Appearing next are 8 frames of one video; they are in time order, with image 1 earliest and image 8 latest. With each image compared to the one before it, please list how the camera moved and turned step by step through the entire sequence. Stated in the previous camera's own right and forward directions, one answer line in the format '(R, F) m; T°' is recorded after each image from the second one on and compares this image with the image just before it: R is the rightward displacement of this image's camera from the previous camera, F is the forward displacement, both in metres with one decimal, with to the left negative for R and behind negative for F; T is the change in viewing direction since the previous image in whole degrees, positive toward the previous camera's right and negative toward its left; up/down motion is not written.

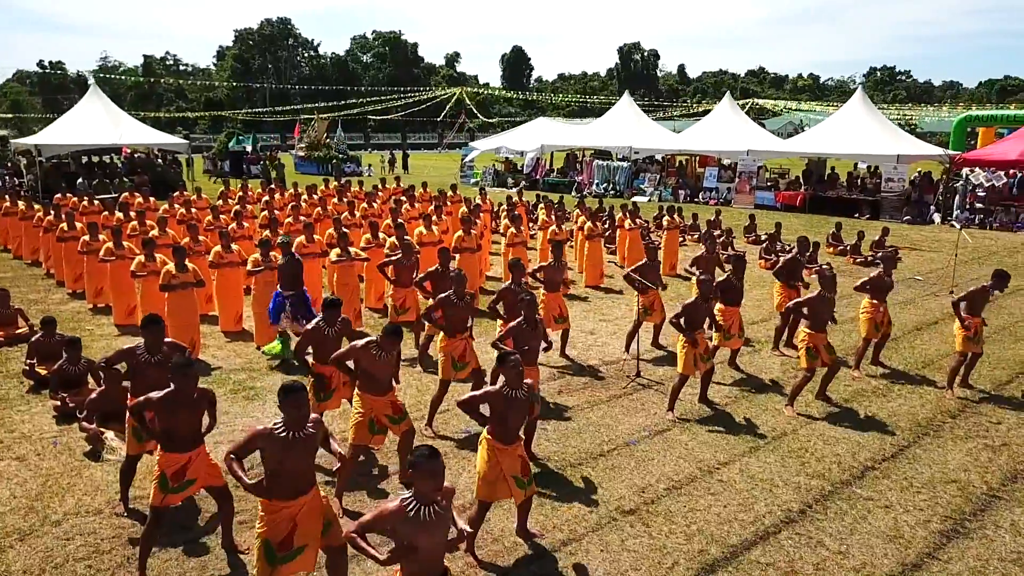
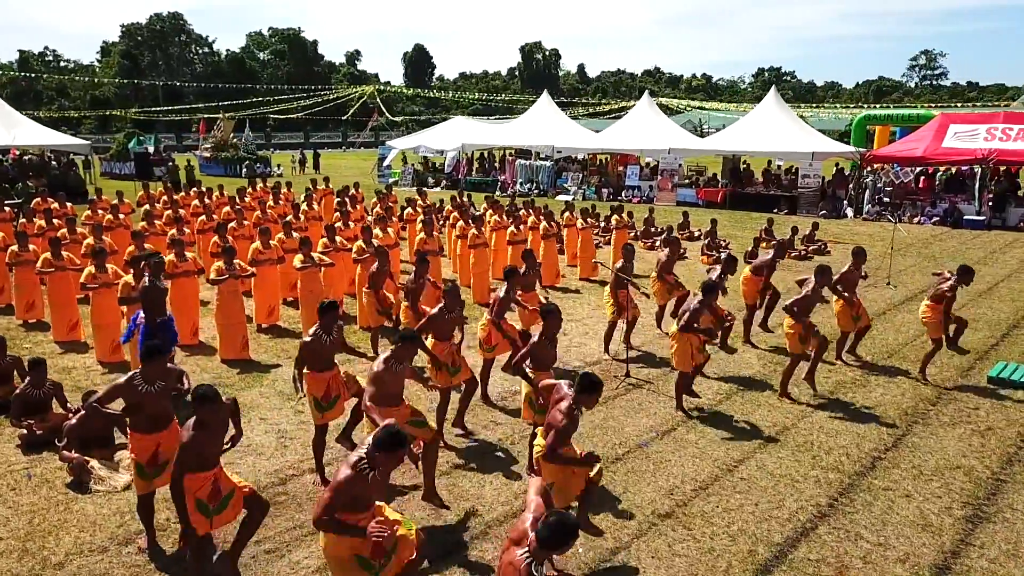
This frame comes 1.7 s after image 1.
(-1.0, +0.2) m; +7°
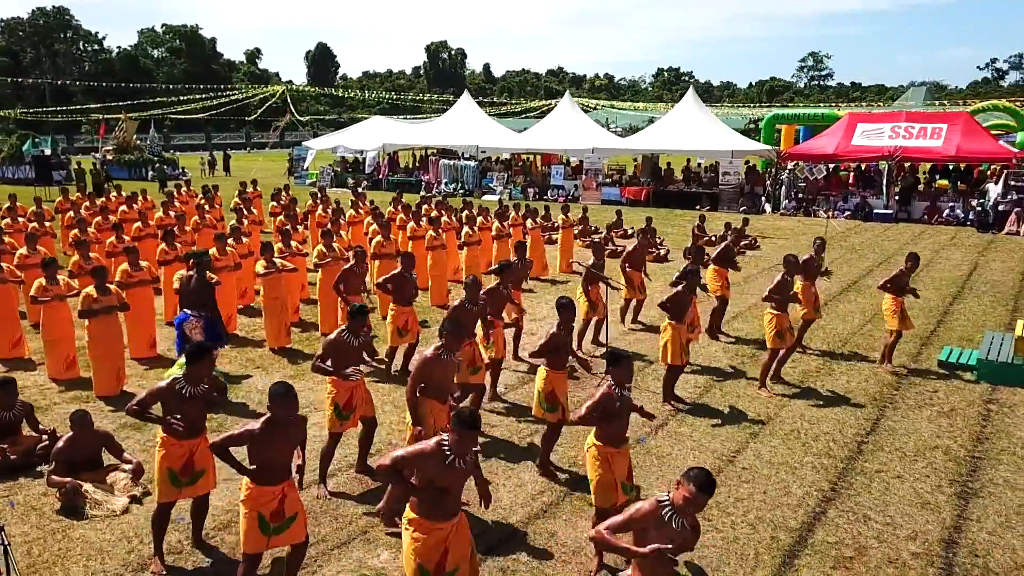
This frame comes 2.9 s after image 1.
(-0.8, 0.0) m; +6°
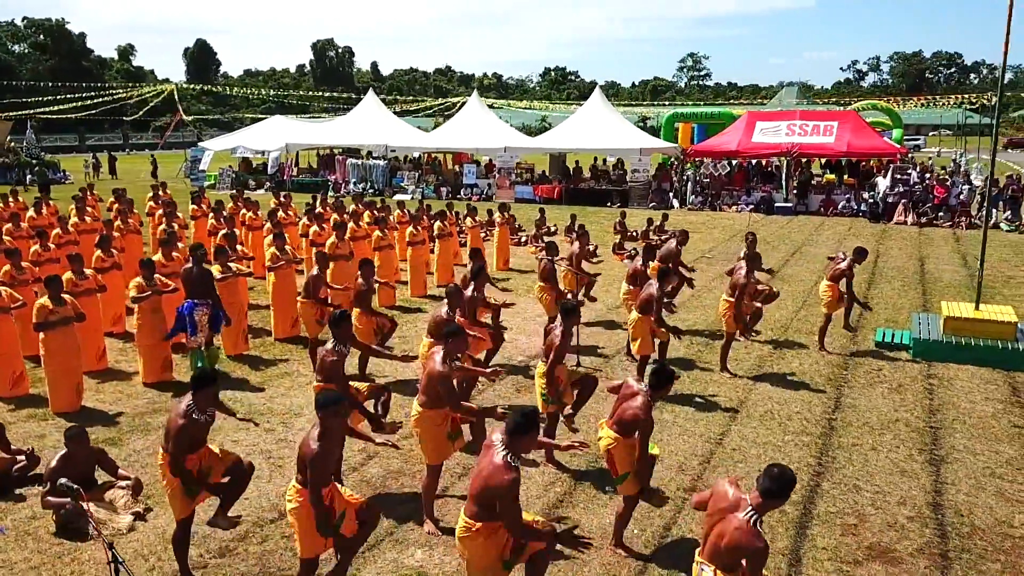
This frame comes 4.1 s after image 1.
(-1.0, 0.0) m; +8°
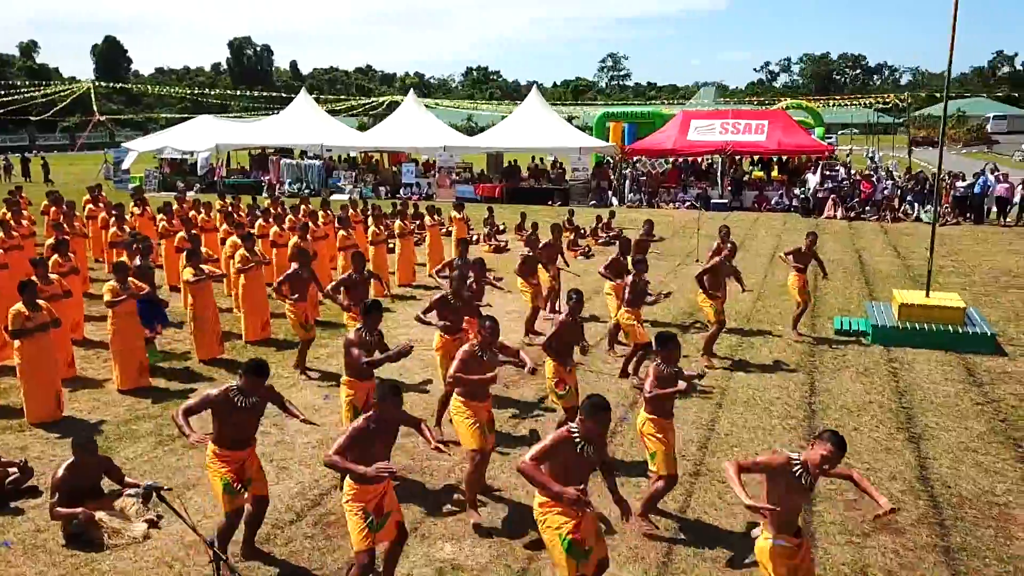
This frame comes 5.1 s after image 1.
(-0.7, -0.1) m; +5°
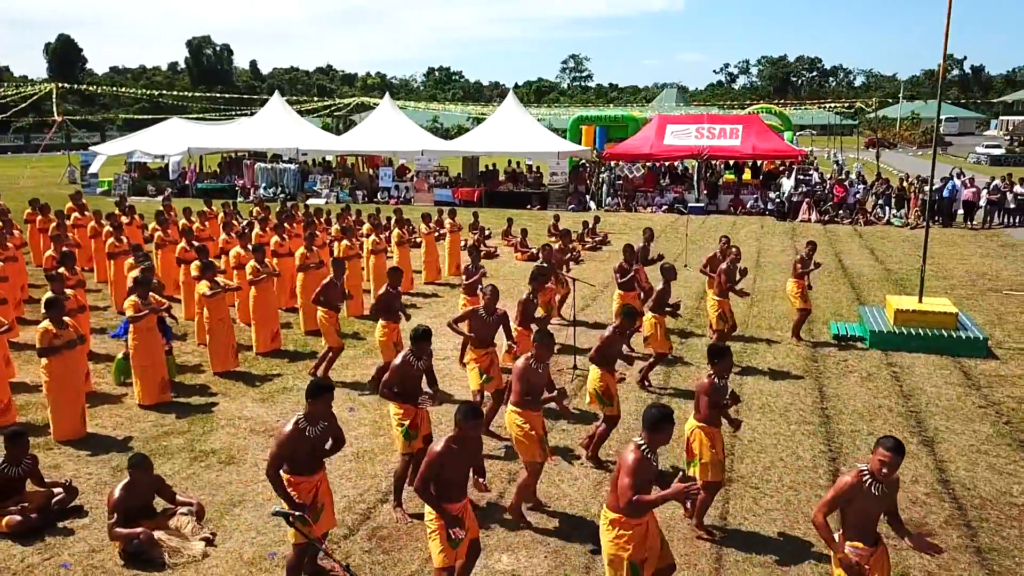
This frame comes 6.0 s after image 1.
(-0.7, -0.2) m; +3°
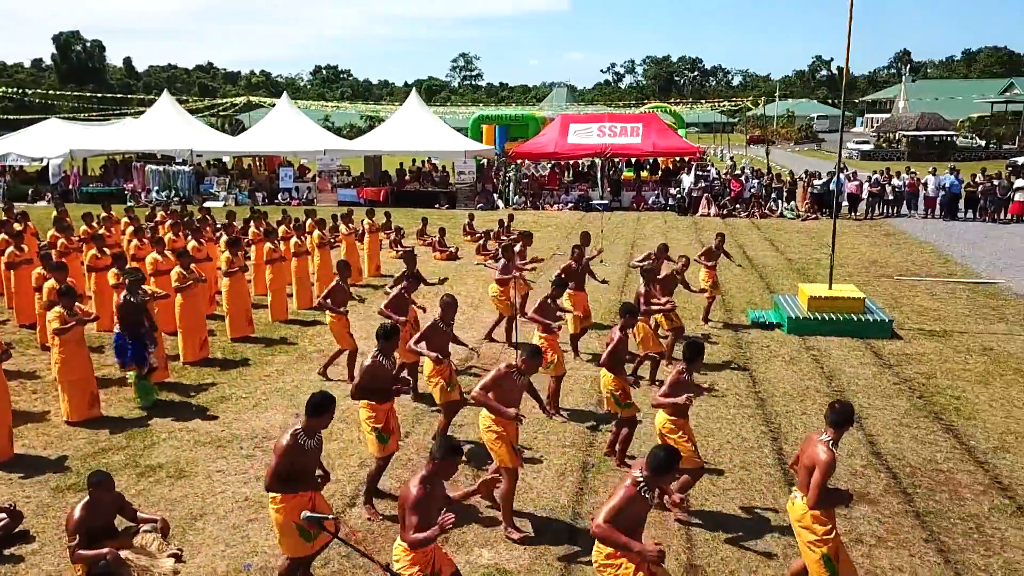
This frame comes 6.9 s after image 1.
(-0.6, -0.1) m; +7°
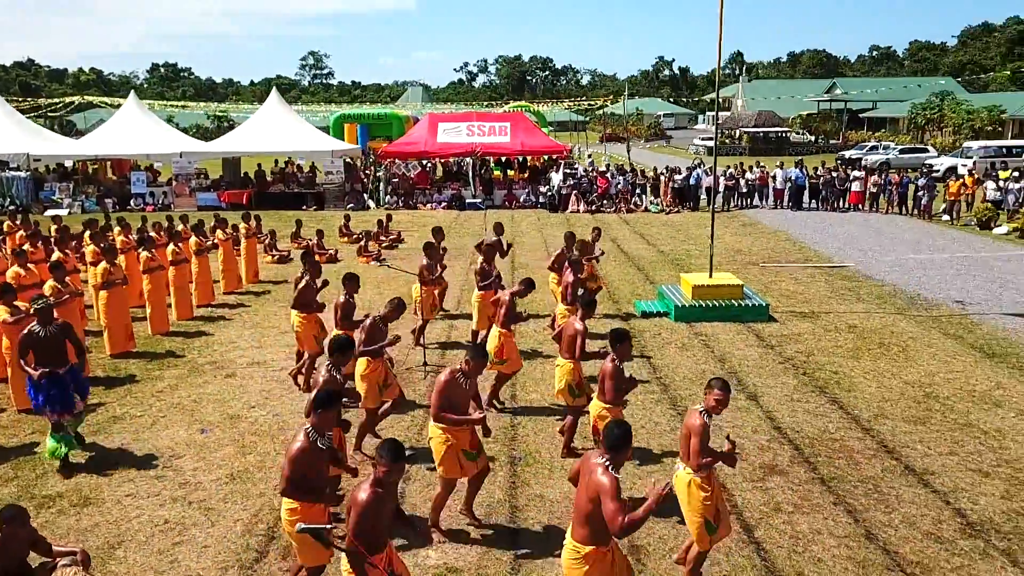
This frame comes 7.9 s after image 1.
(-0.6, 0.0) m; +10°
